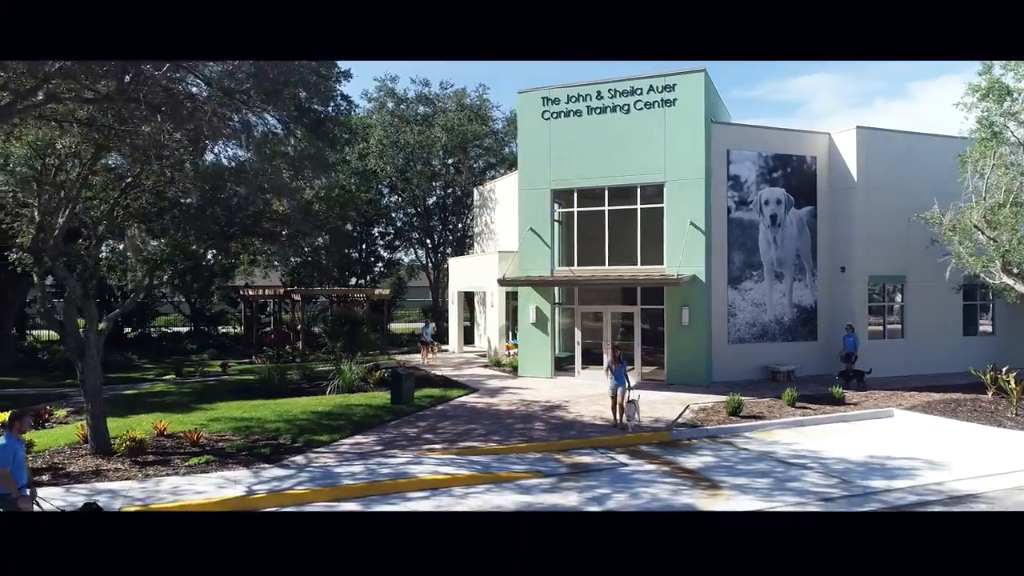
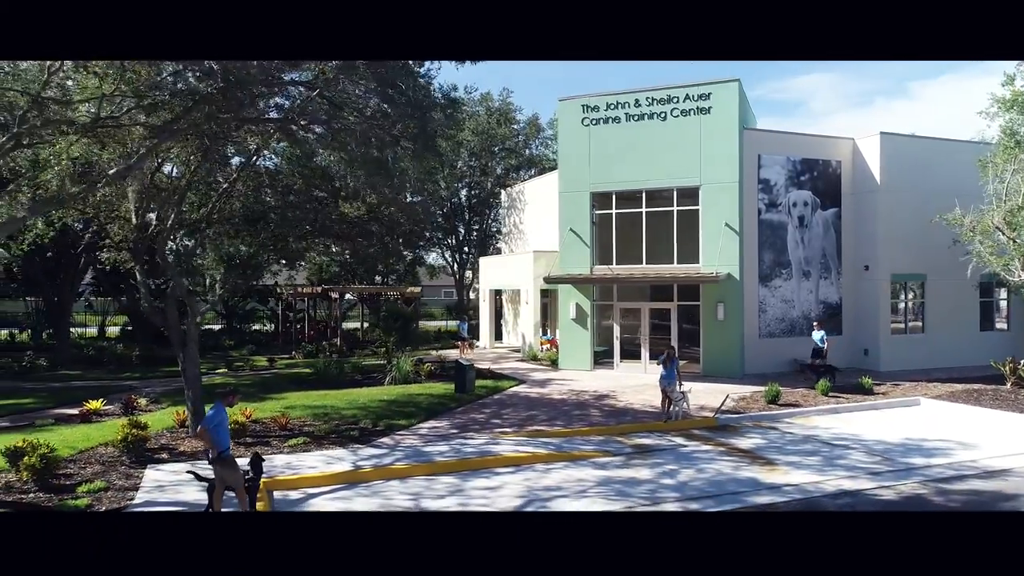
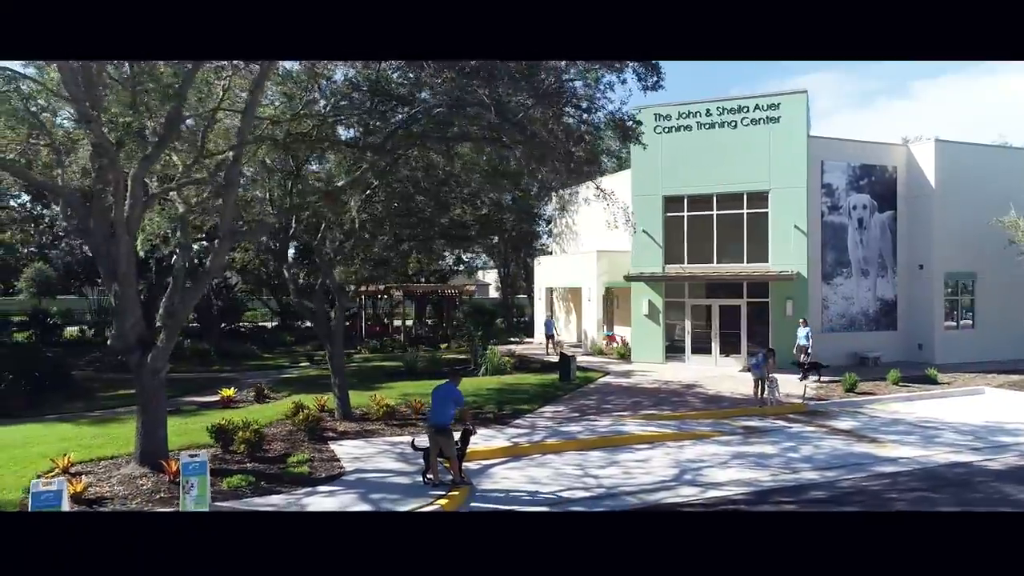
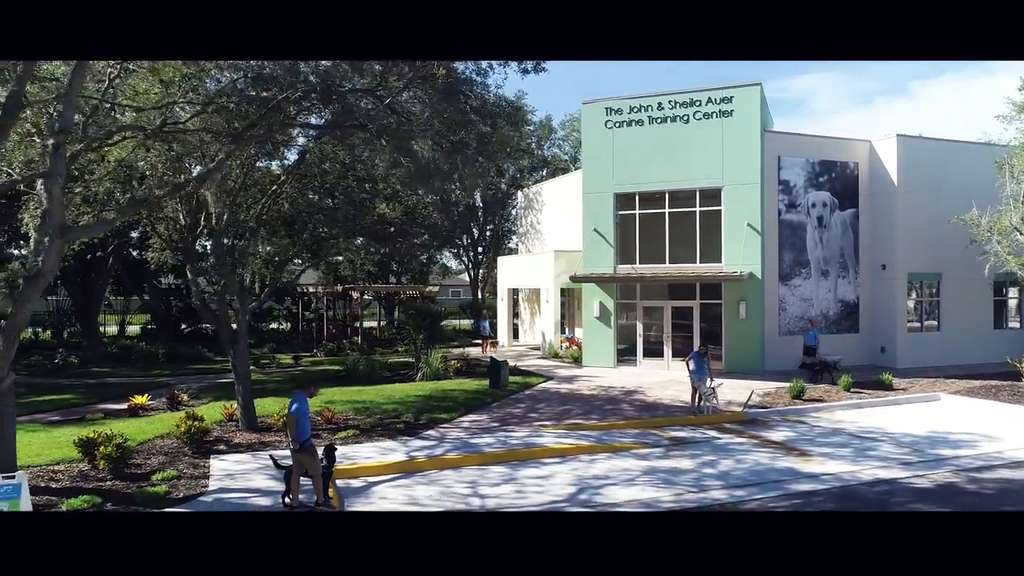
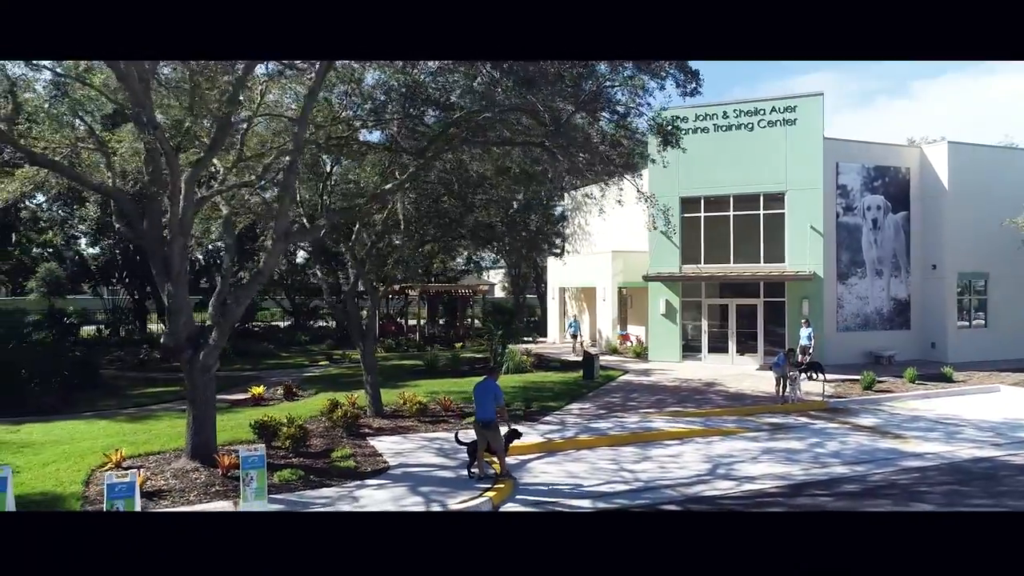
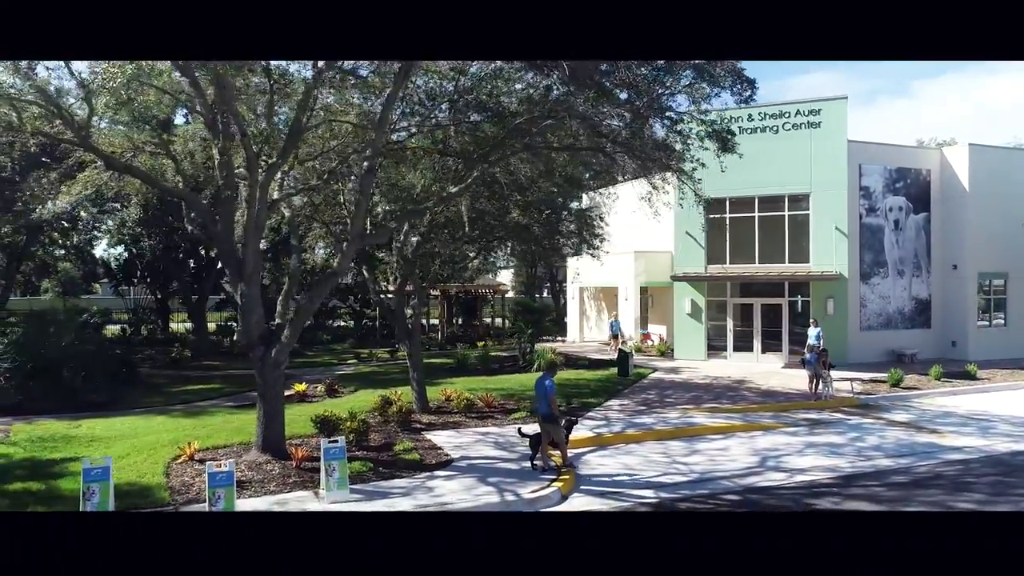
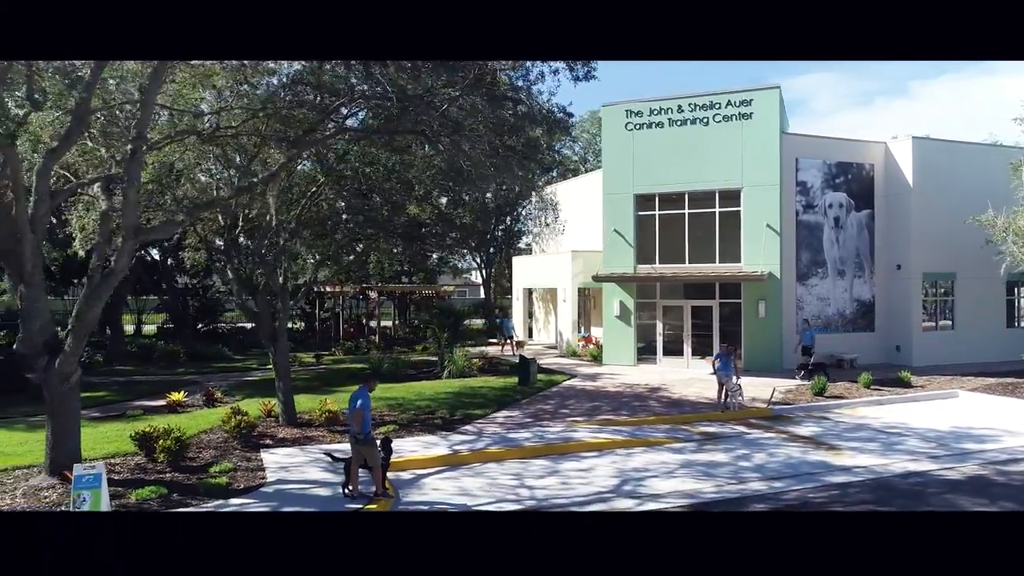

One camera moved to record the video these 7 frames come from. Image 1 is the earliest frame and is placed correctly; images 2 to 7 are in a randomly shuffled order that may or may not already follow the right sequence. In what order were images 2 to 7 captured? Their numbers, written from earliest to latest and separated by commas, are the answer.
2, 4, 7, 3, 5, 6
